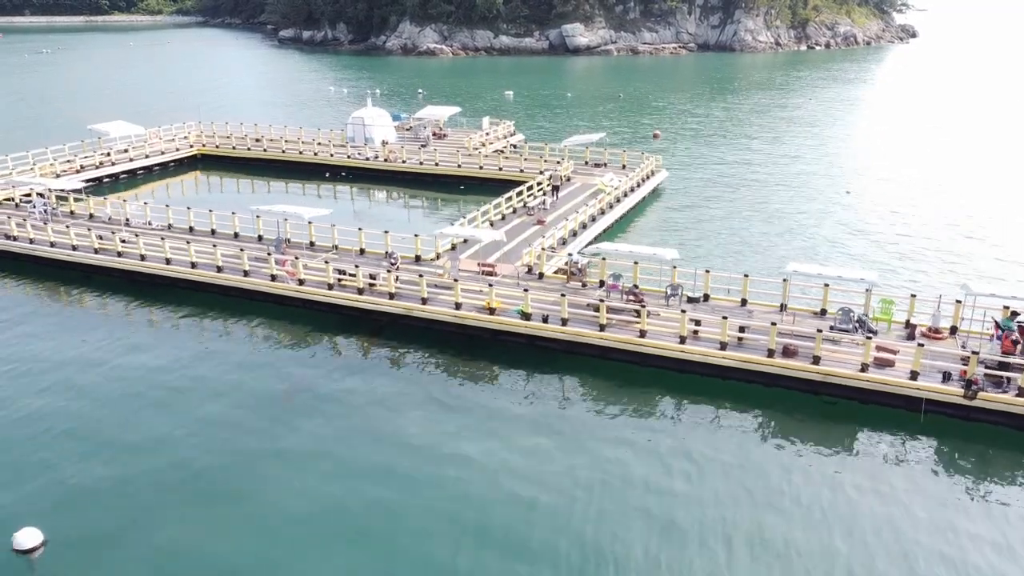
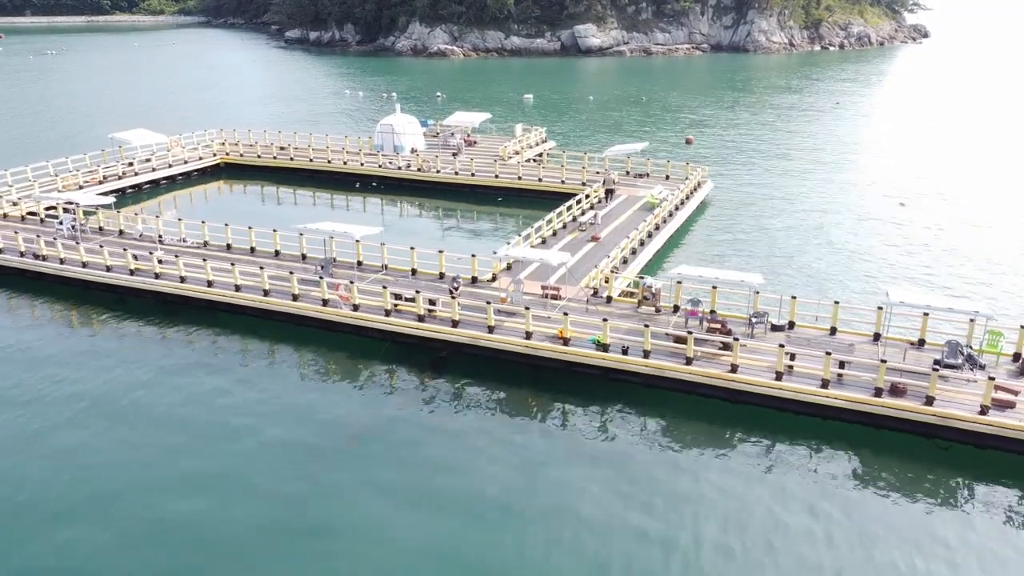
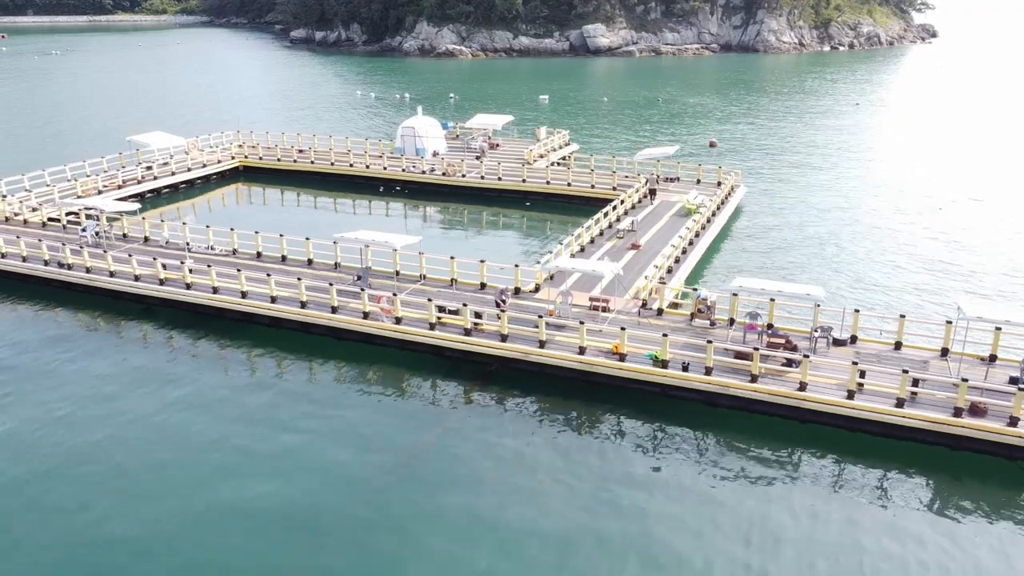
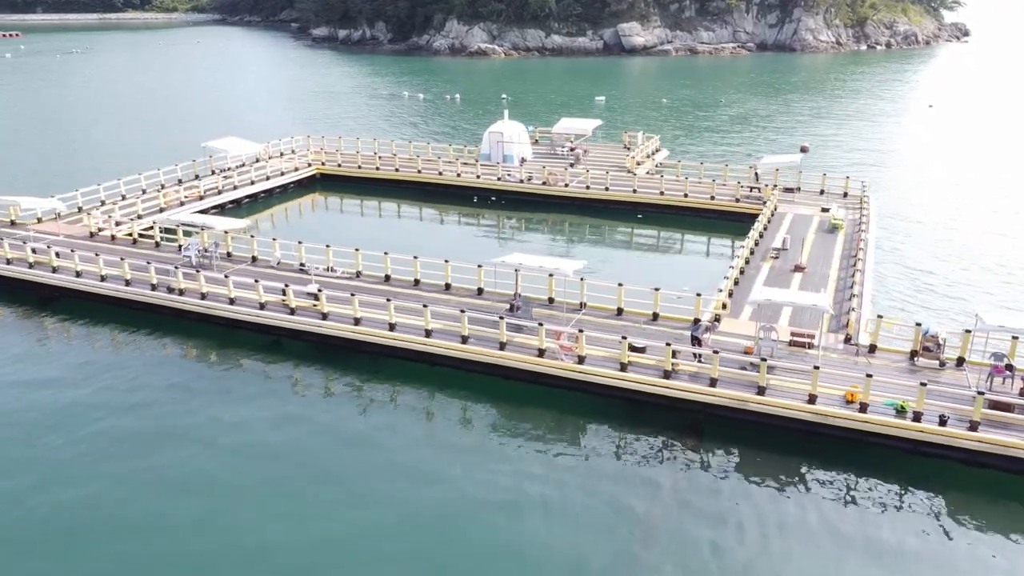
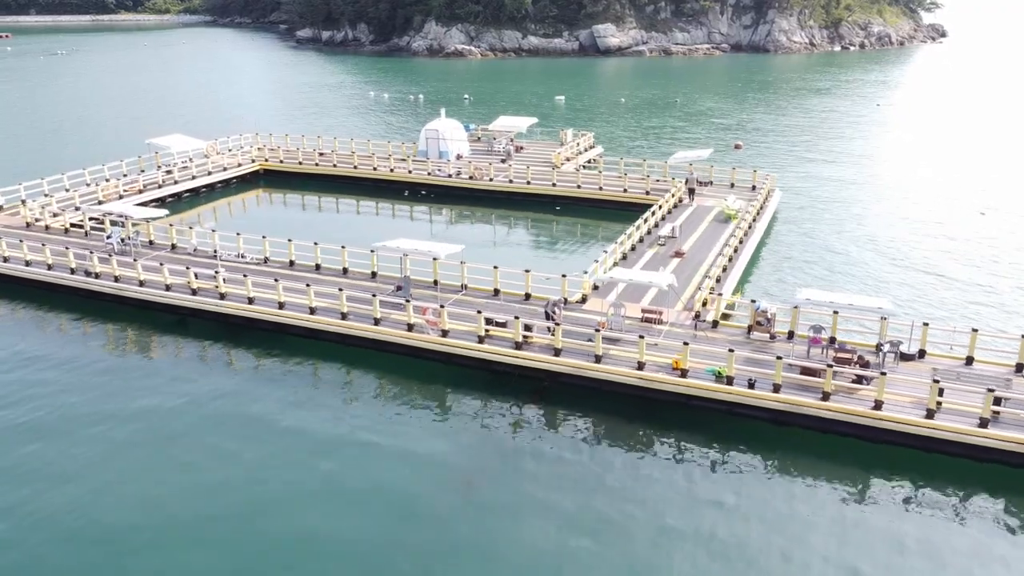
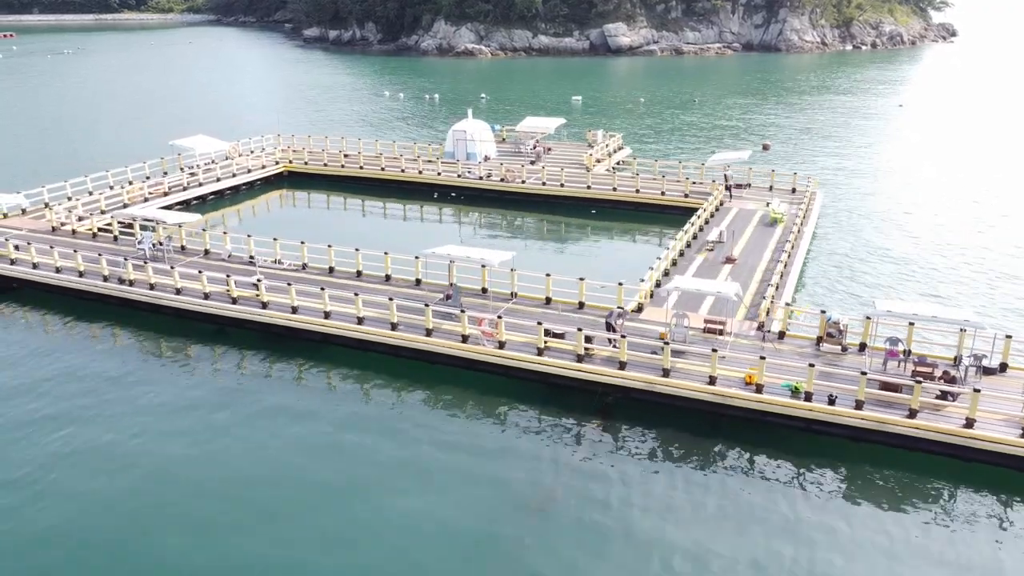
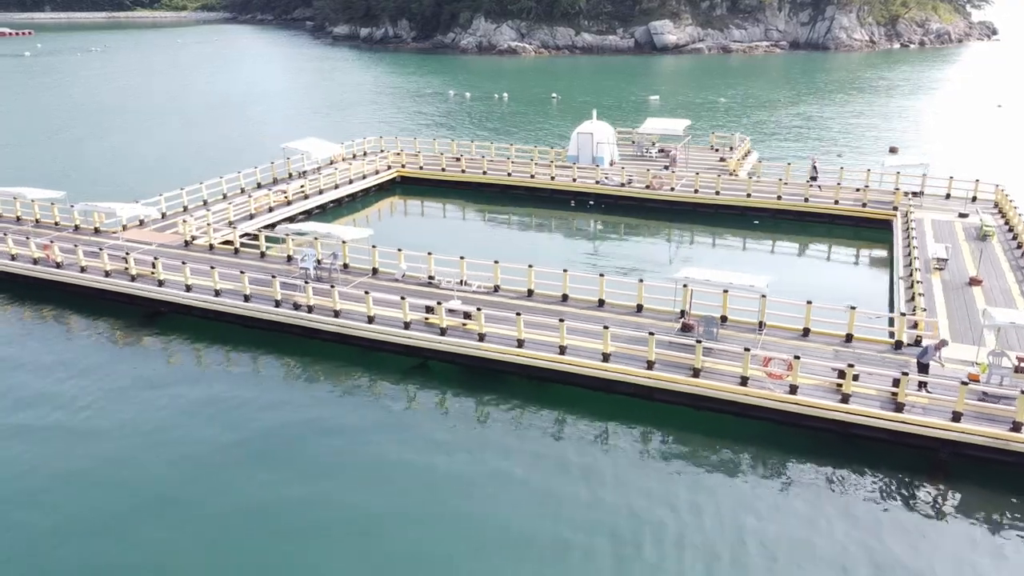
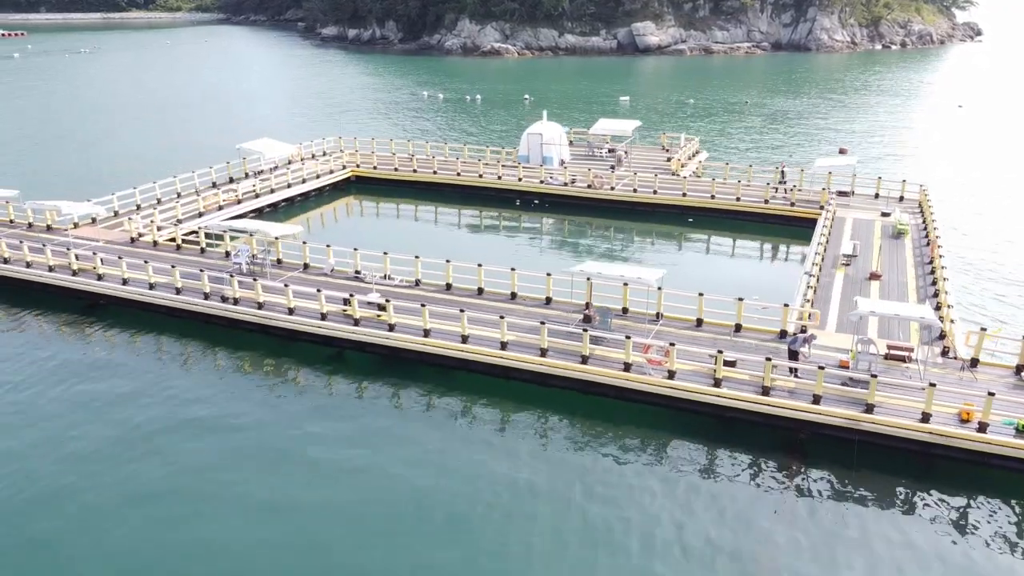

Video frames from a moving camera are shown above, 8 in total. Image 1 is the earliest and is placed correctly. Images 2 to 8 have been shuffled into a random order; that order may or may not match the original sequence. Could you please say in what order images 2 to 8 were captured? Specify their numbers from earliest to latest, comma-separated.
2, 3, 5, 6, 4, 8, 7
